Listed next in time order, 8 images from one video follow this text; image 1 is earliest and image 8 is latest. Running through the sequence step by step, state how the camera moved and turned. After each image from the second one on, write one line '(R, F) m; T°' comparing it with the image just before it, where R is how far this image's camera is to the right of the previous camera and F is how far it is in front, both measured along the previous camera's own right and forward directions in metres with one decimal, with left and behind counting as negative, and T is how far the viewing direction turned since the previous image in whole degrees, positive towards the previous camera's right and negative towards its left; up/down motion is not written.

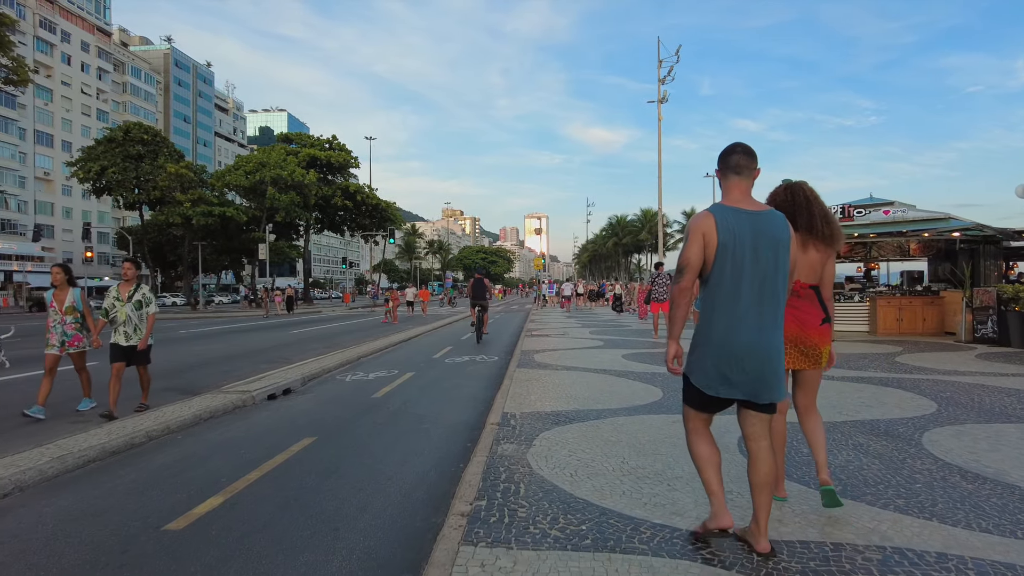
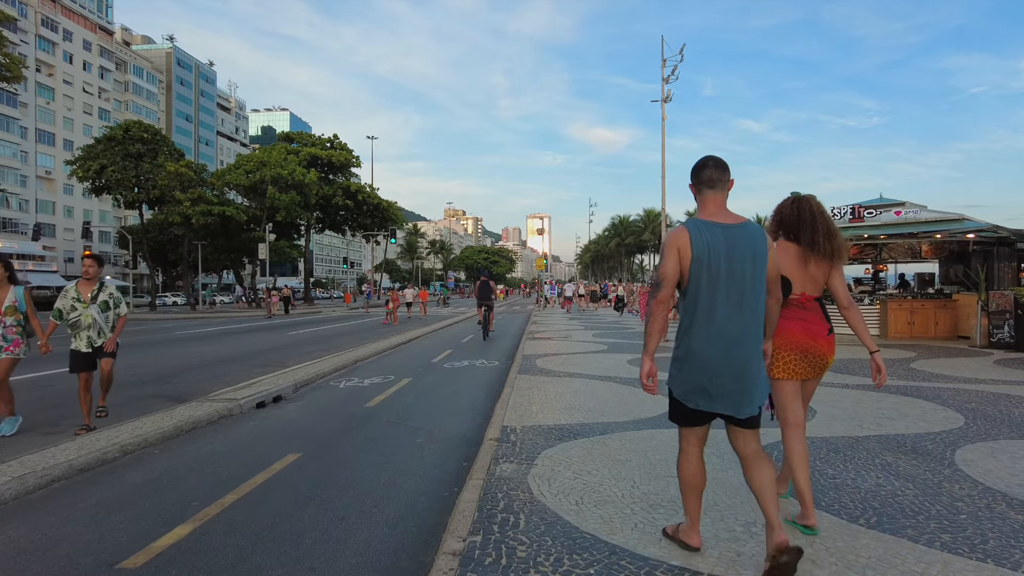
(0.0, +0.4) m; 0°
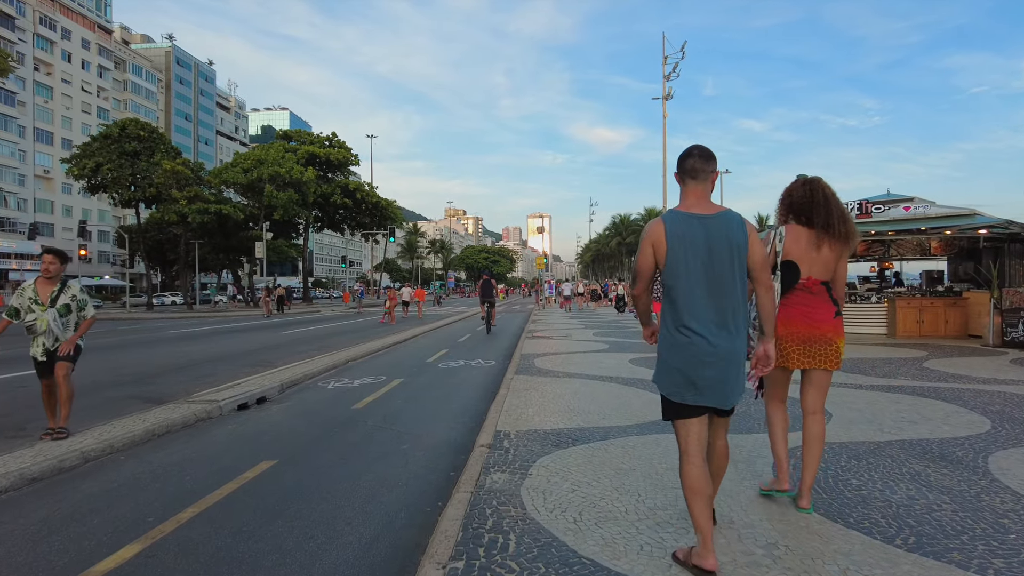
(+0.1, +0.4) m; 0°
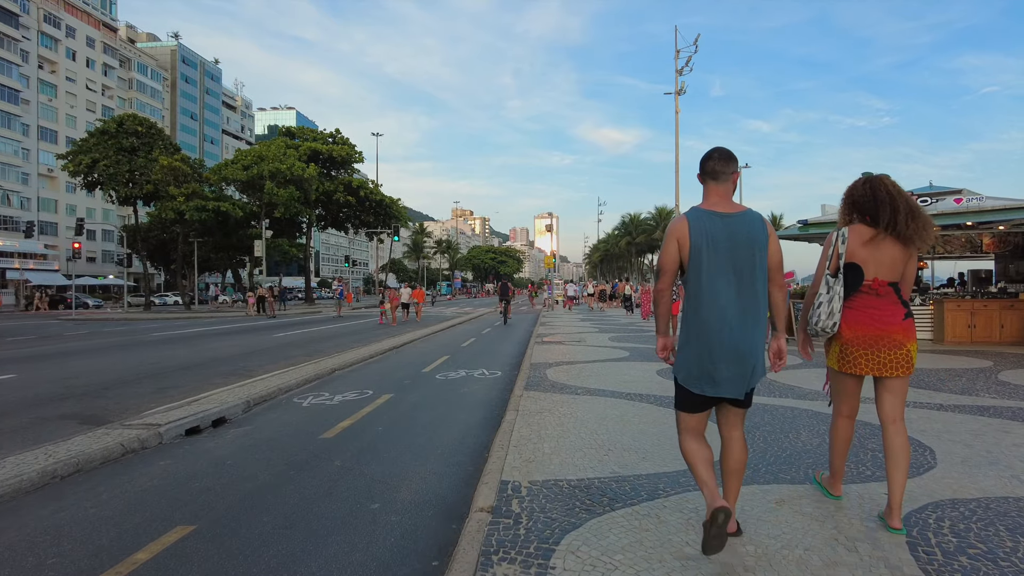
(0.0, +1.4) m; -1°
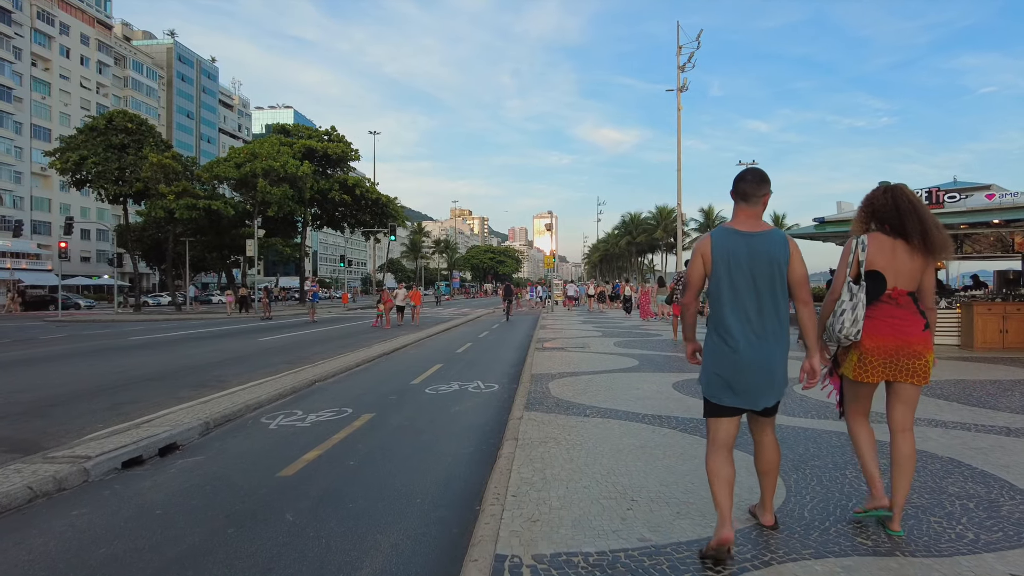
(0.0, +1.0) m; 0°
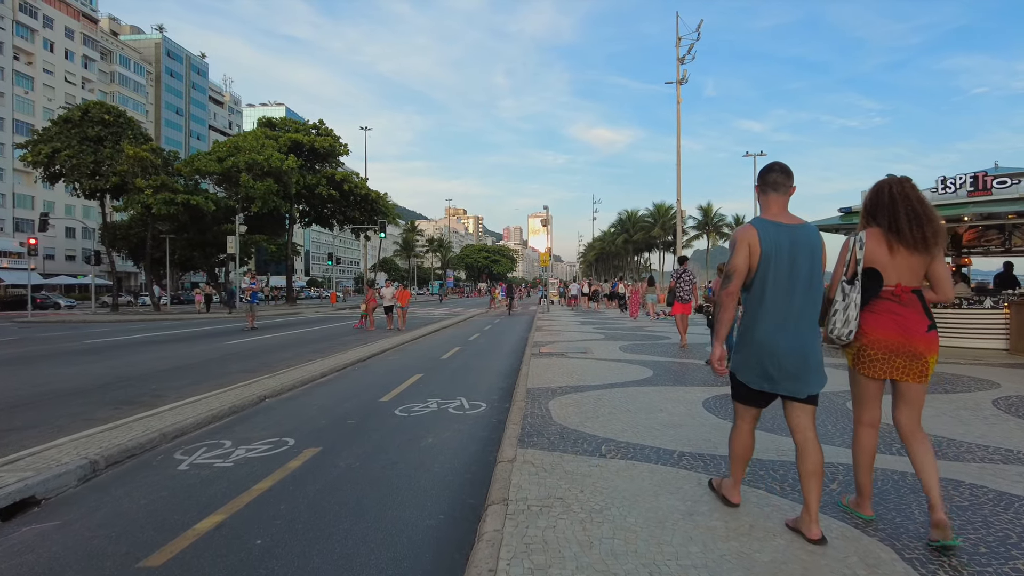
(0.0, +1.6) m; 0°
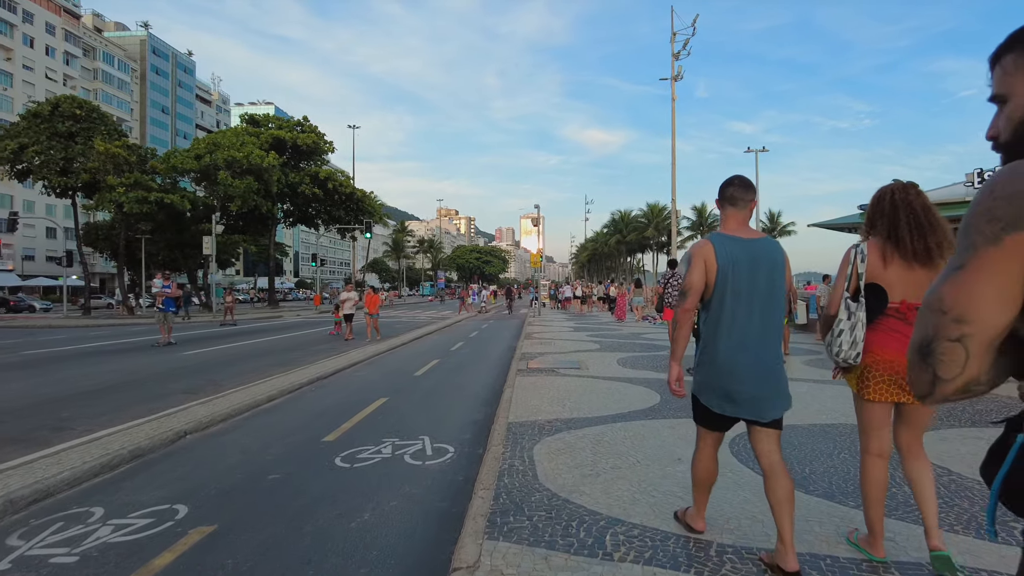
(+0.1, +1.5) m; +1°
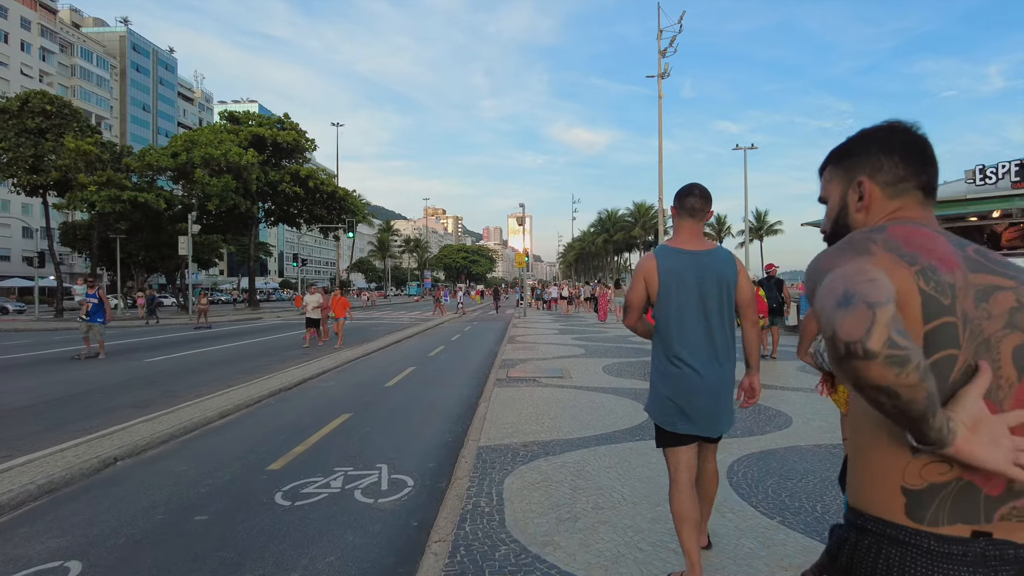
(+0.1, +0.7) m; +1°
